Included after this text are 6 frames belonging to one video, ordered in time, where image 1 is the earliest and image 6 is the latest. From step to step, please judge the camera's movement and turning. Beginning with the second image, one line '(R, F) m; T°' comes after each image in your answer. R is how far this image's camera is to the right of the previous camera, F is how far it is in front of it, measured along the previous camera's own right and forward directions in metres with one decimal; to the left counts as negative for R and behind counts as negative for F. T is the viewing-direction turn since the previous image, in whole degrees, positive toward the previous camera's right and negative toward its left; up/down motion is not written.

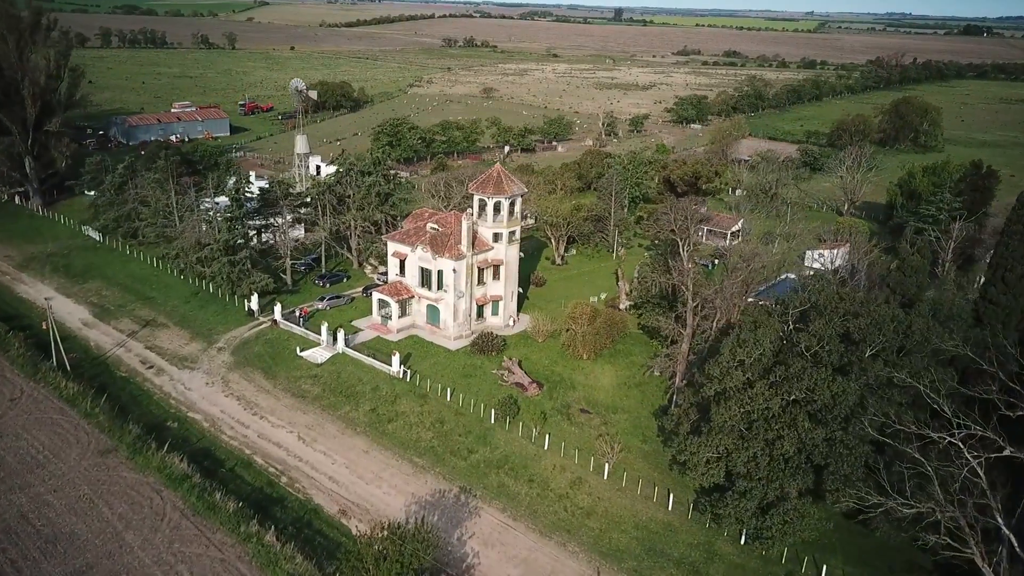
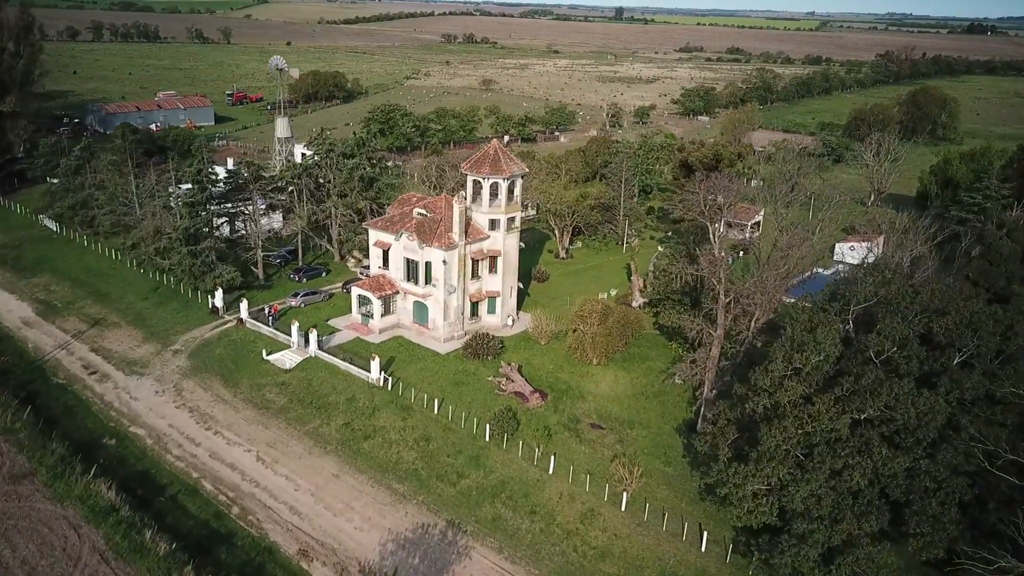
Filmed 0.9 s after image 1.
(+0.1, +7.5) m; 0°
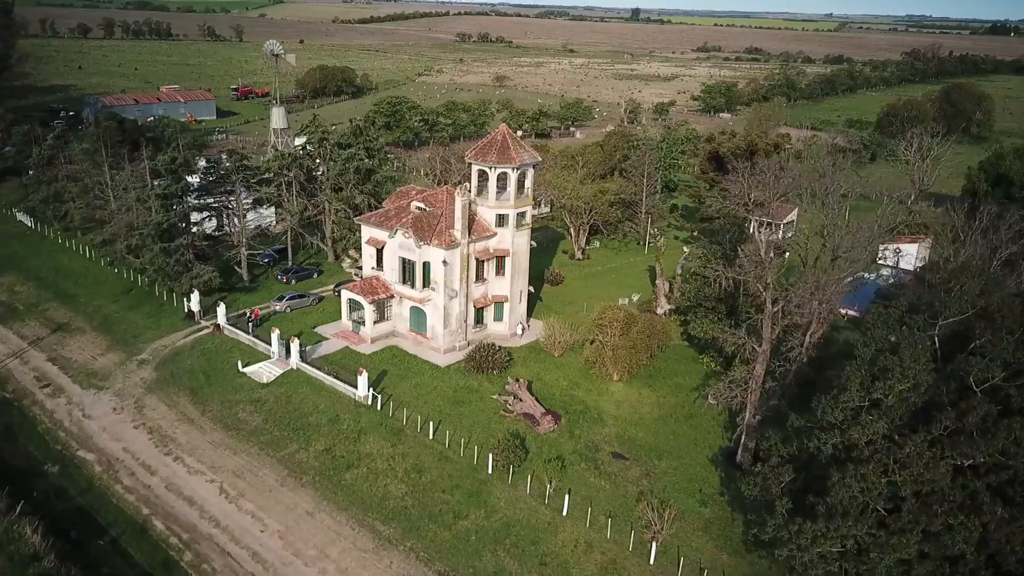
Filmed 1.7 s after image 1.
(+0.2, +6.1) m; -1°
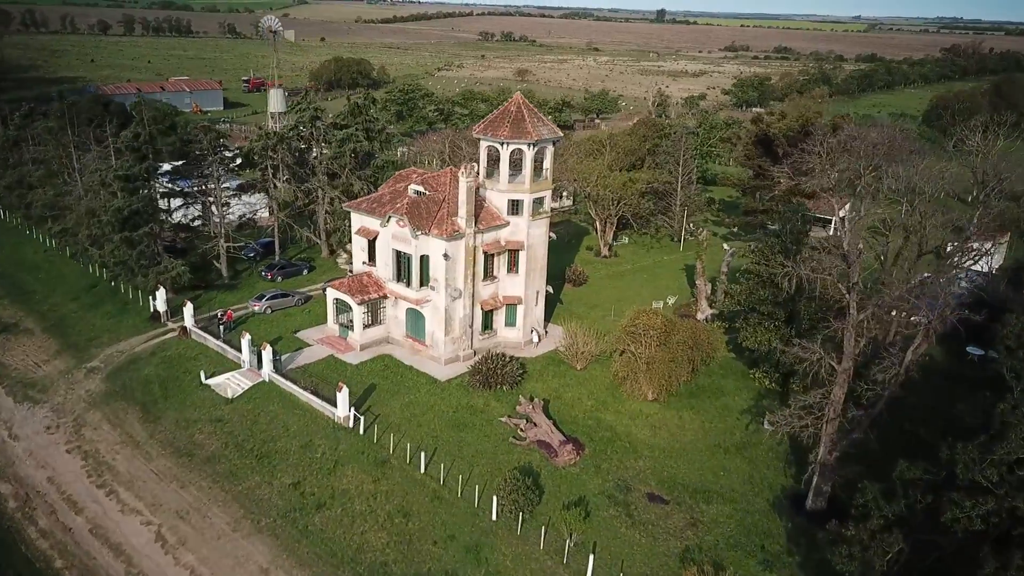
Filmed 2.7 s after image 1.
(+0.3, +7.2) m; -2°
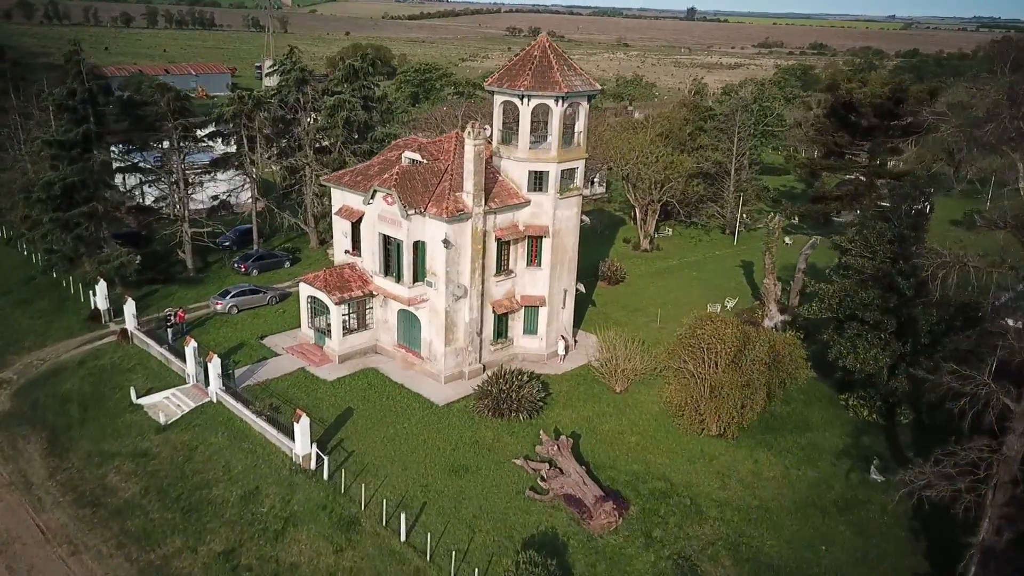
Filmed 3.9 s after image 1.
(+0.2, +8.6) m; -2°
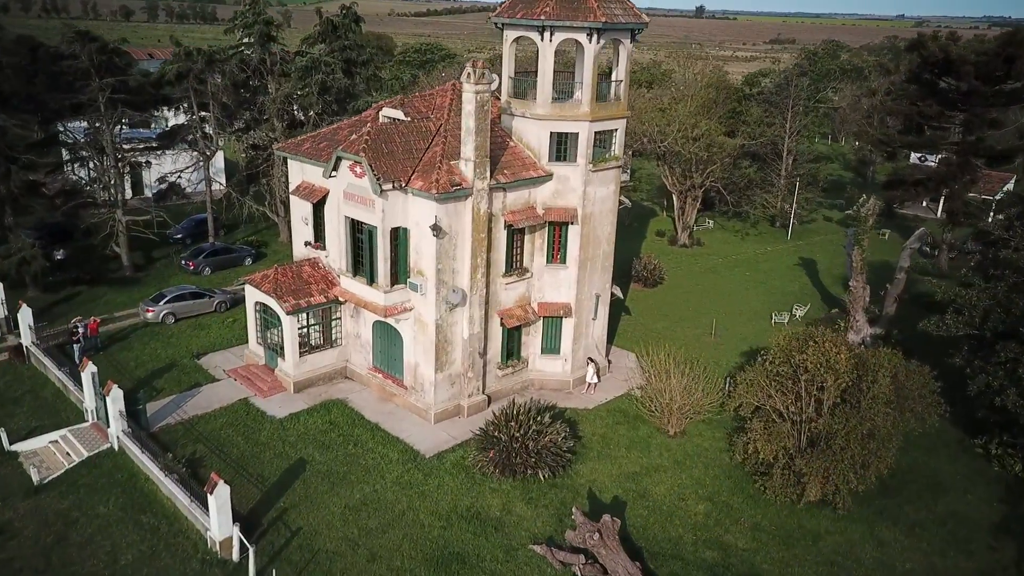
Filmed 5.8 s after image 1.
(-0.2, +7.9) m; 0°
